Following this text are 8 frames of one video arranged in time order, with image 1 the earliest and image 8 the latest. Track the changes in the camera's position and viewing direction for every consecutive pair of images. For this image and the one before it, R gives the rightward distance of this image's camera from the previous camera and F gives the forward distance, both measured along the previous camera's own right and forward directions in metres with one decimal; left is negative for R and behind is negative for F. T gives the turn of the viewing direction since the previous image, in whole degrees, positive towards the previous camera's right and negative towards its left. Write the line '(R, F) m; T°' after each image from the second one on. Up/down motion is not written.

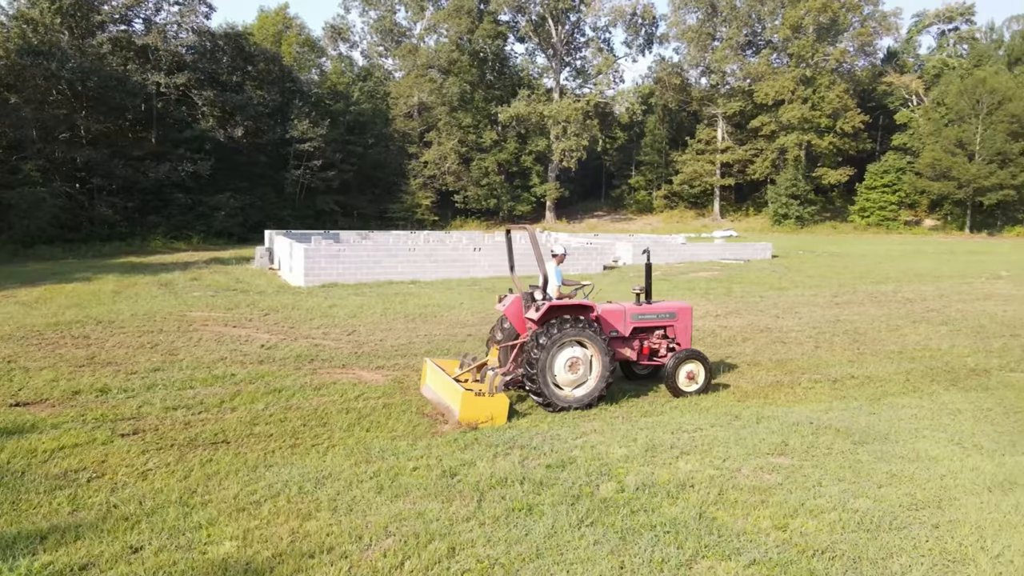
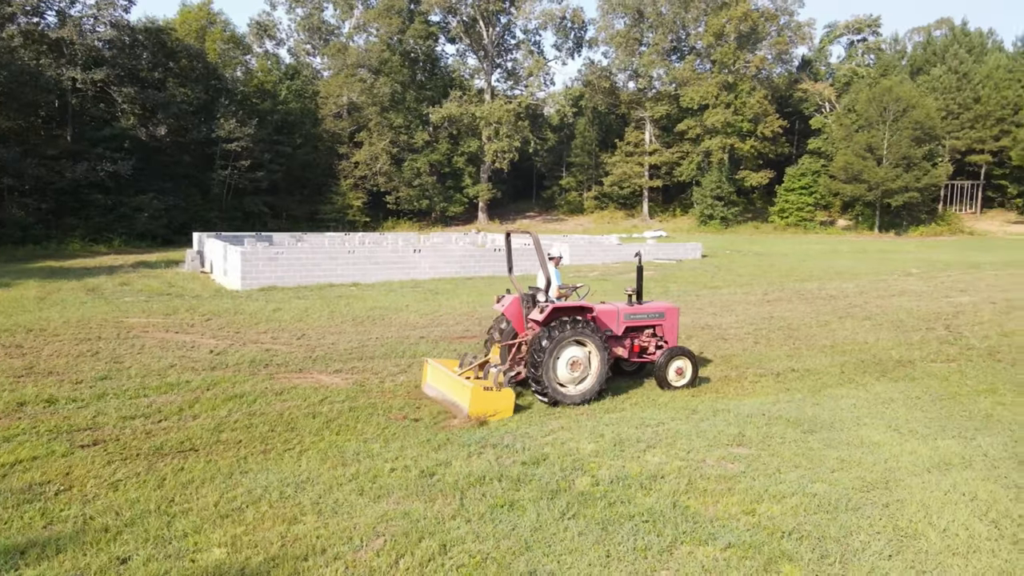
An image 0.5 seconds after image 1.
(-0.3, -0.1) m; +6°
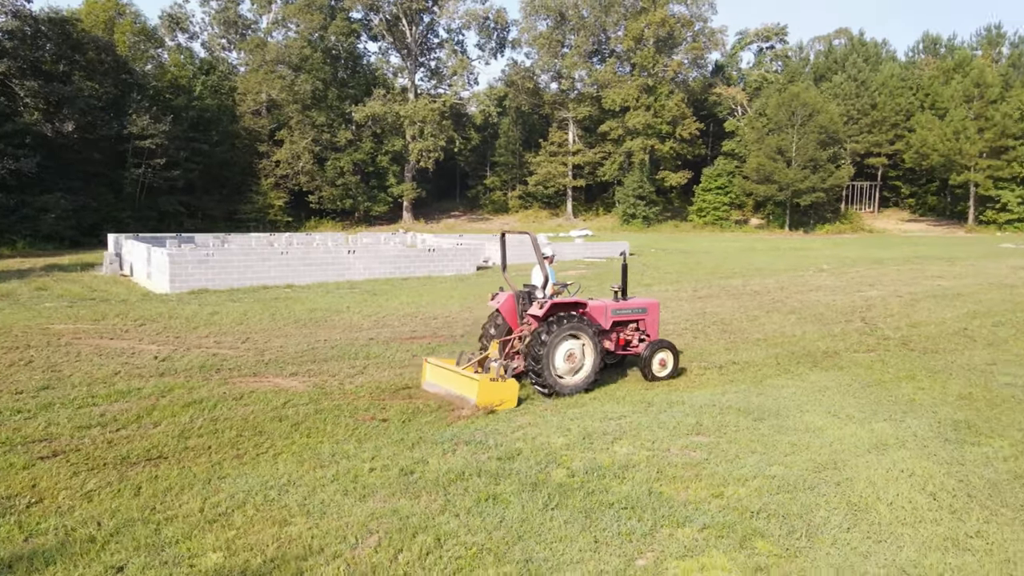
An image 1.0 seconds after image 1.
(-0.3, -0.1) m; +6°
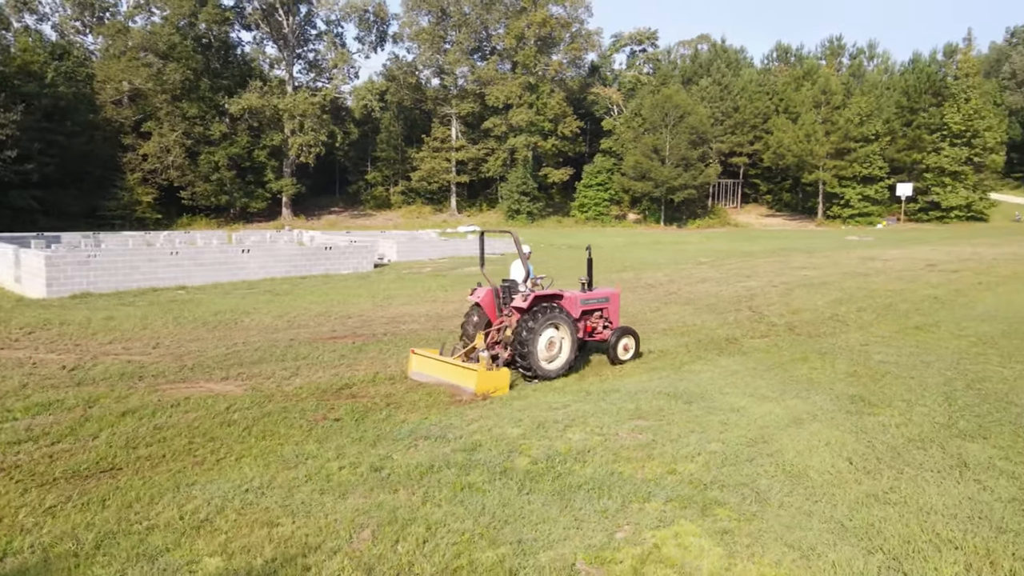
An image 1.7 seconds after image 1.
(-0.5, -0.2) m; +10°
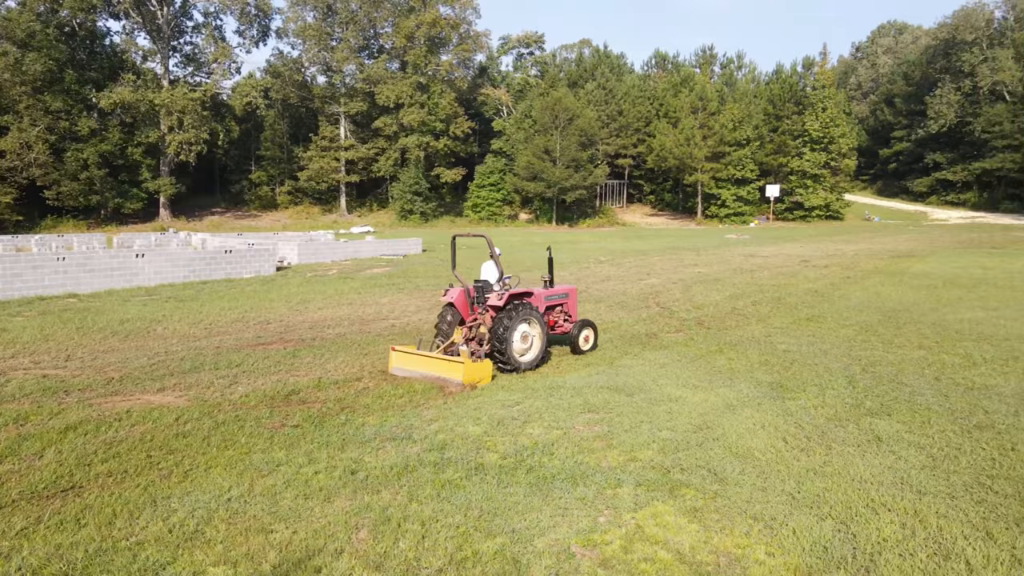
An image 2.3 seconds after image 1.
(-0.5, -0.2) m; +9°
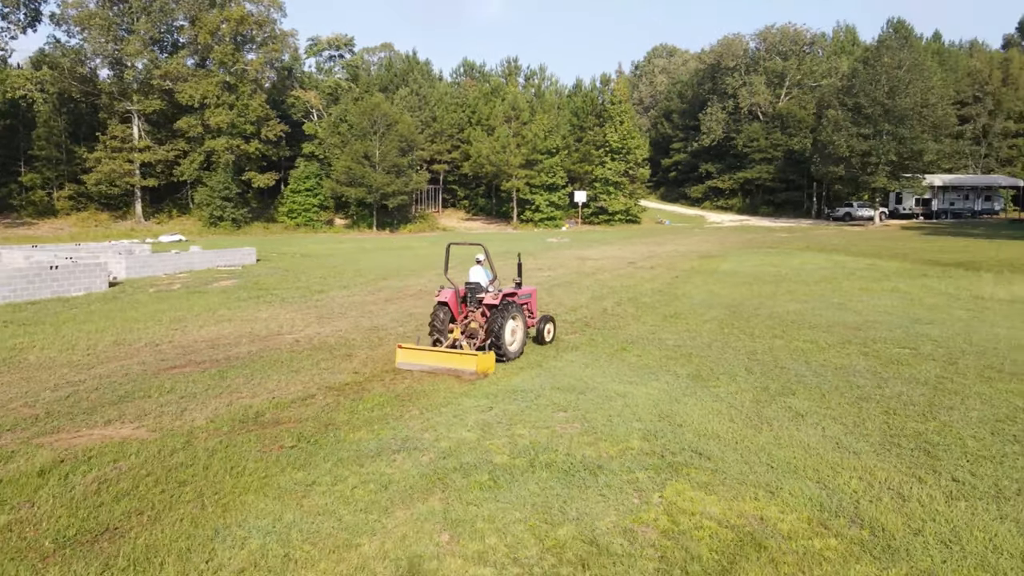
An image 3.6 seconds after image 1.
(-1.4, -0.2) m; +16°
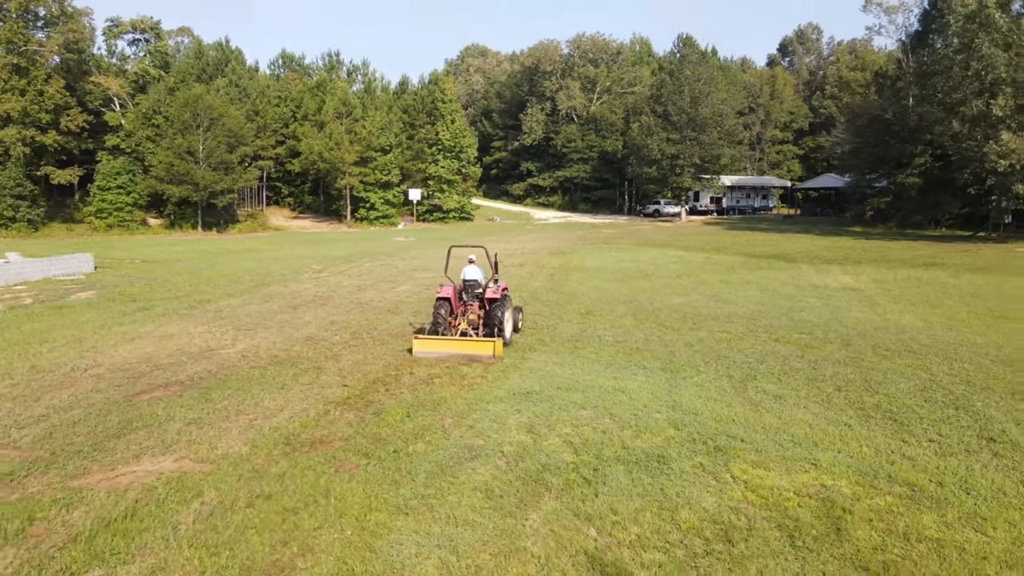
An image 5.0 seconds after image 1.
(-1.8, -0.1) m; +15°
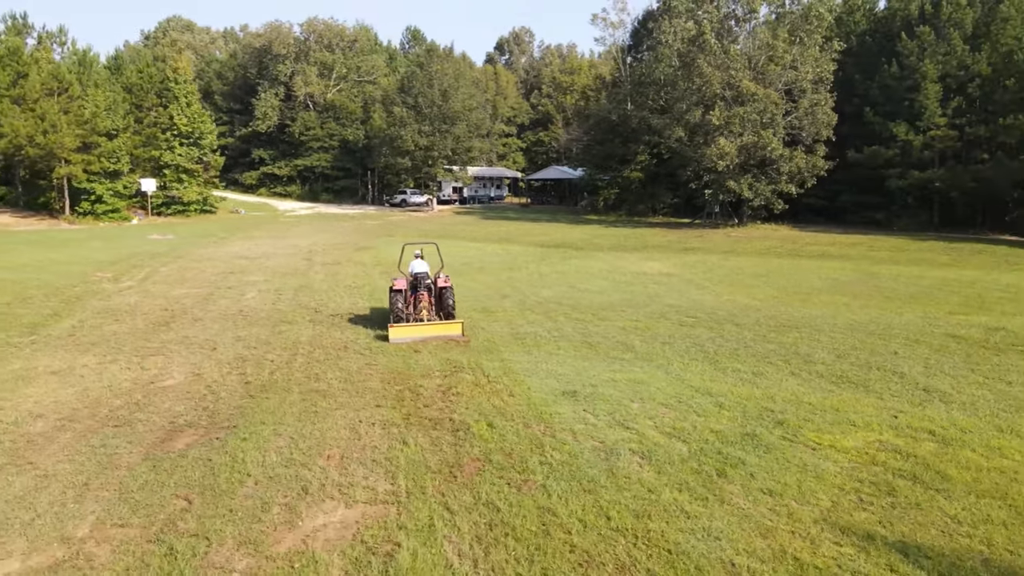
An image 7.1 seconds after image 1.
(-3.1, +0.4) m; +23°
